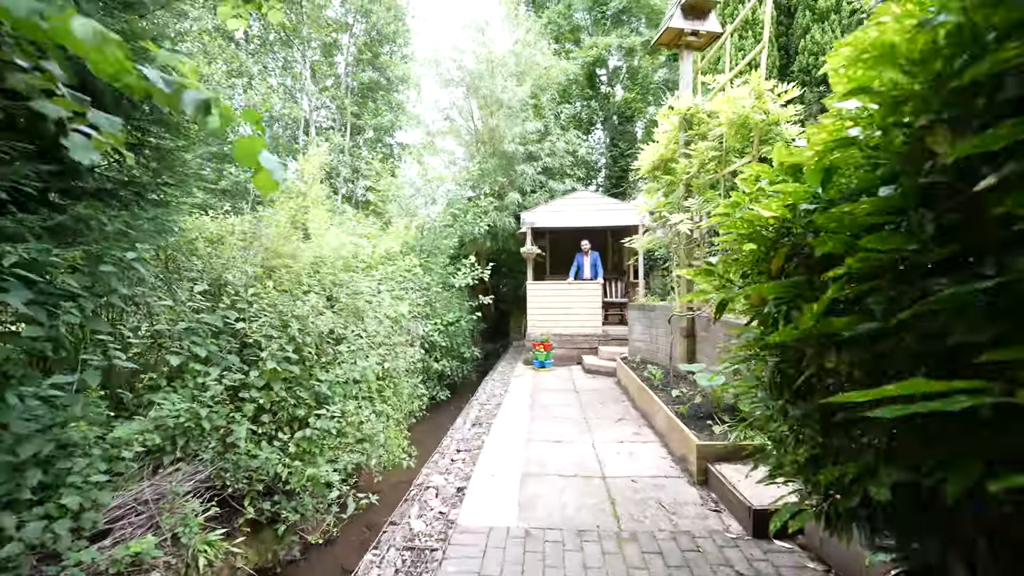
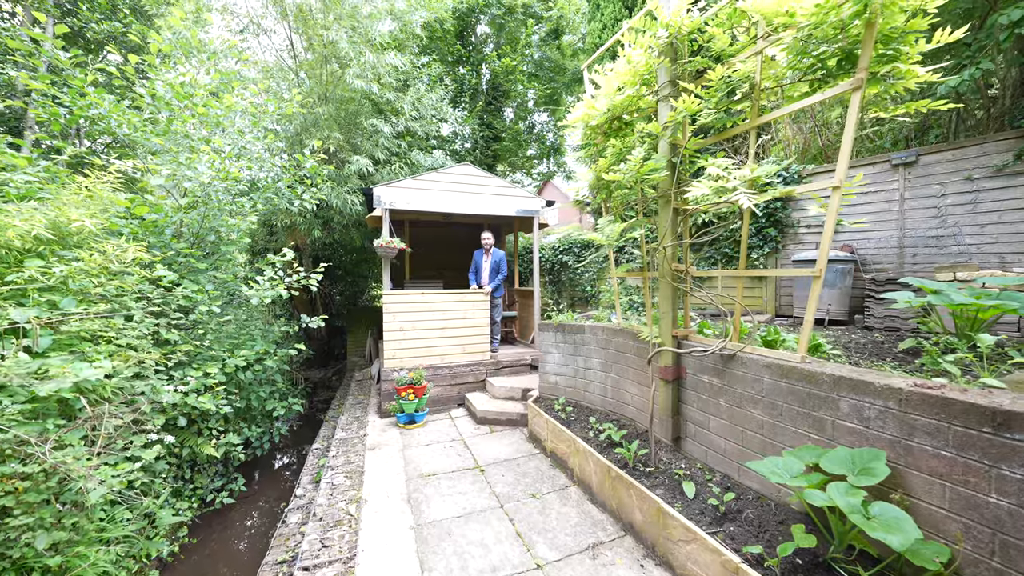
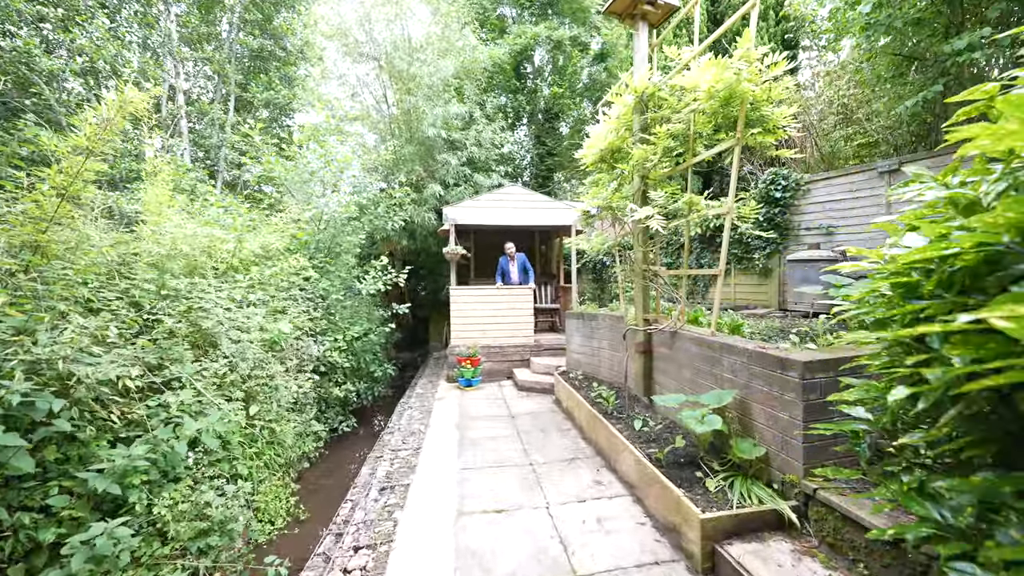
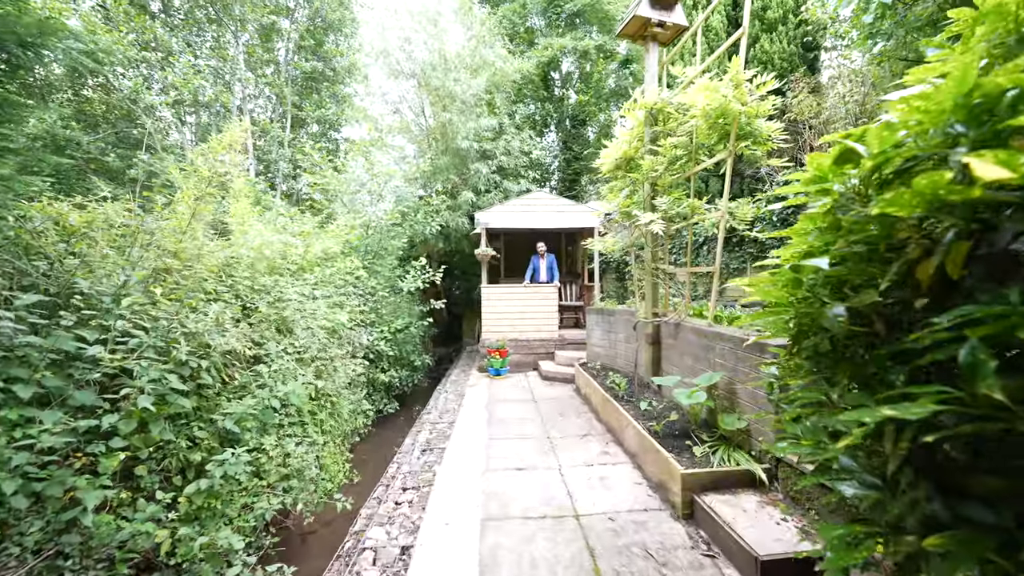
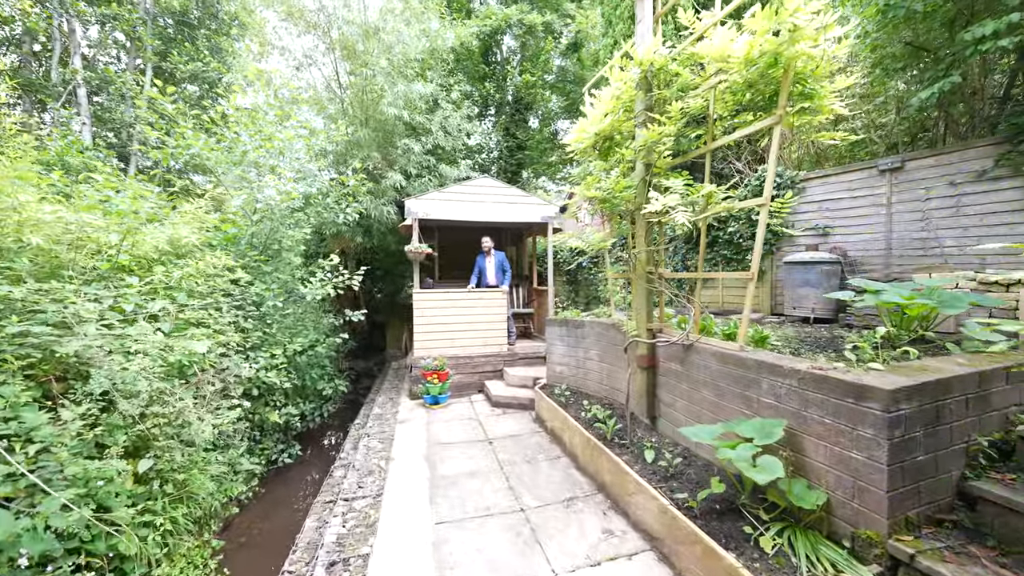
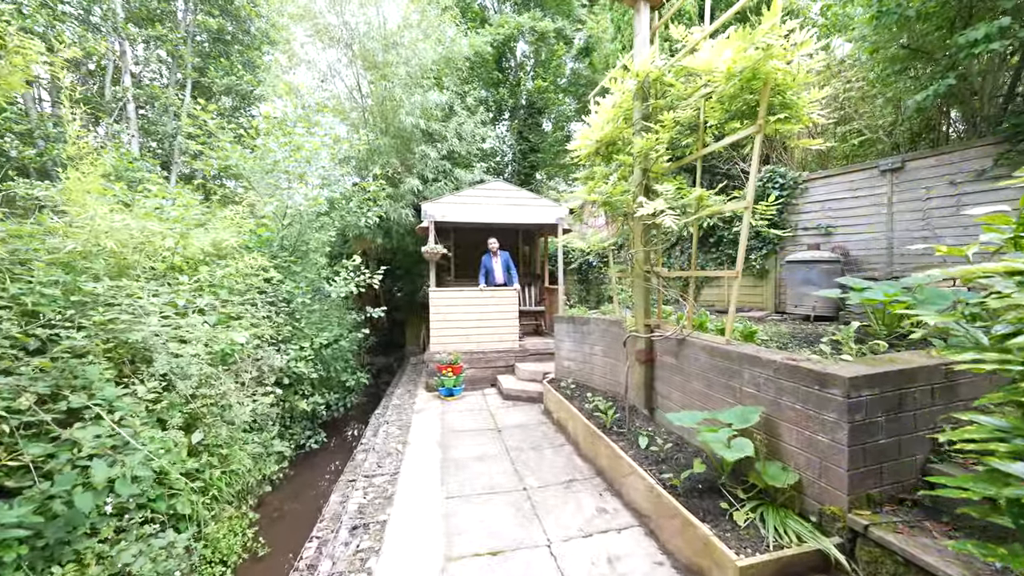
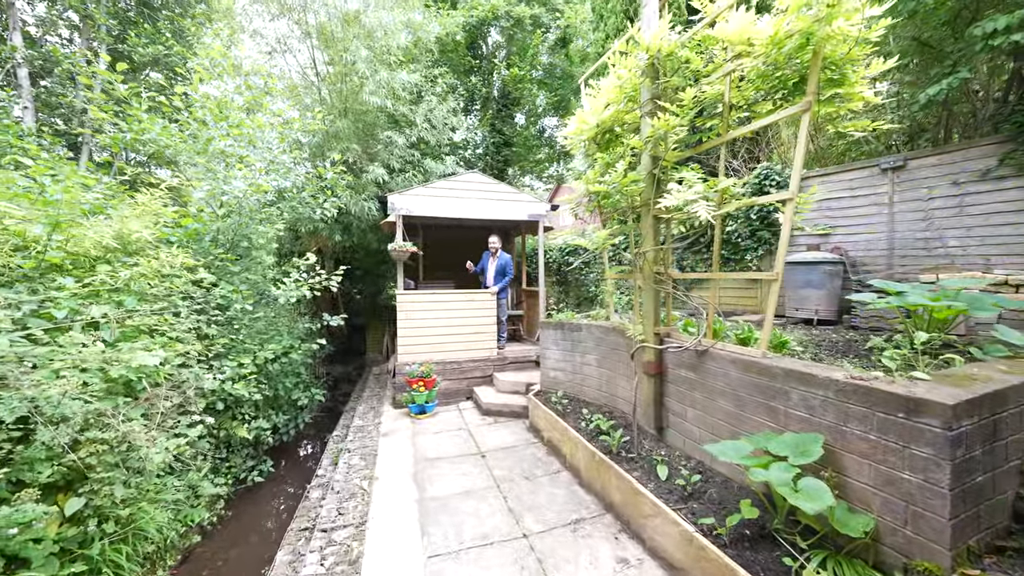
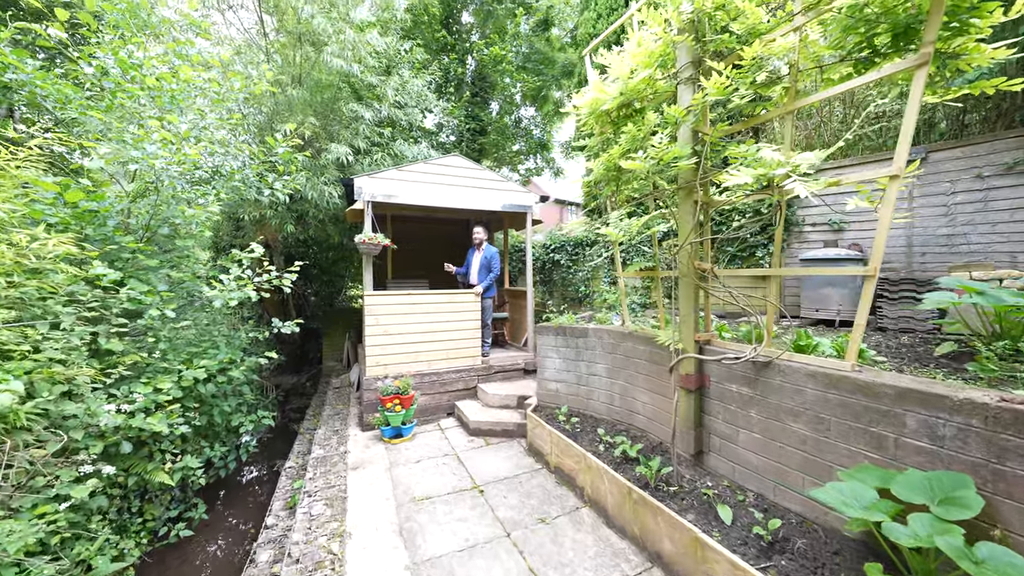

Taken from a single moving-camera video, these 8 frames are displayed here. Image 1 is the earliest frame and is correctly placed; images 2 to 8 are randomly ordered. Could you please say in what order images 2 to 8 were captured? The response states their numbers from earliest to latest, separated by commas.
4, 3, 6, 5, 7, 2, 8
